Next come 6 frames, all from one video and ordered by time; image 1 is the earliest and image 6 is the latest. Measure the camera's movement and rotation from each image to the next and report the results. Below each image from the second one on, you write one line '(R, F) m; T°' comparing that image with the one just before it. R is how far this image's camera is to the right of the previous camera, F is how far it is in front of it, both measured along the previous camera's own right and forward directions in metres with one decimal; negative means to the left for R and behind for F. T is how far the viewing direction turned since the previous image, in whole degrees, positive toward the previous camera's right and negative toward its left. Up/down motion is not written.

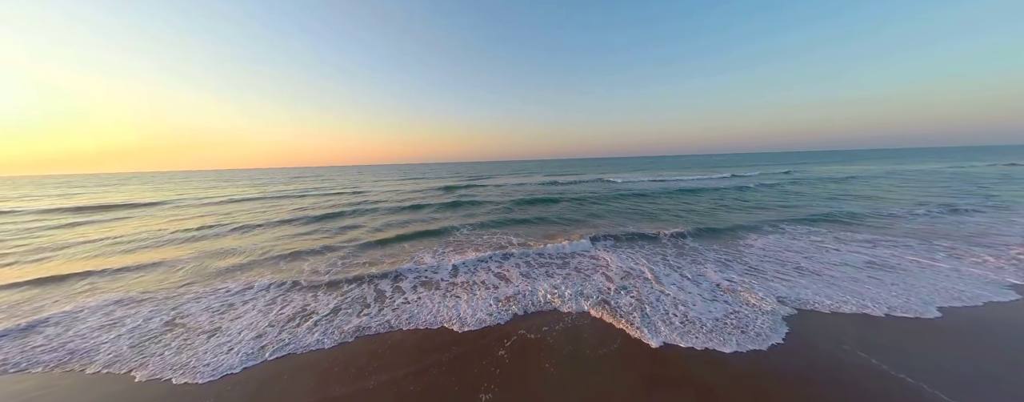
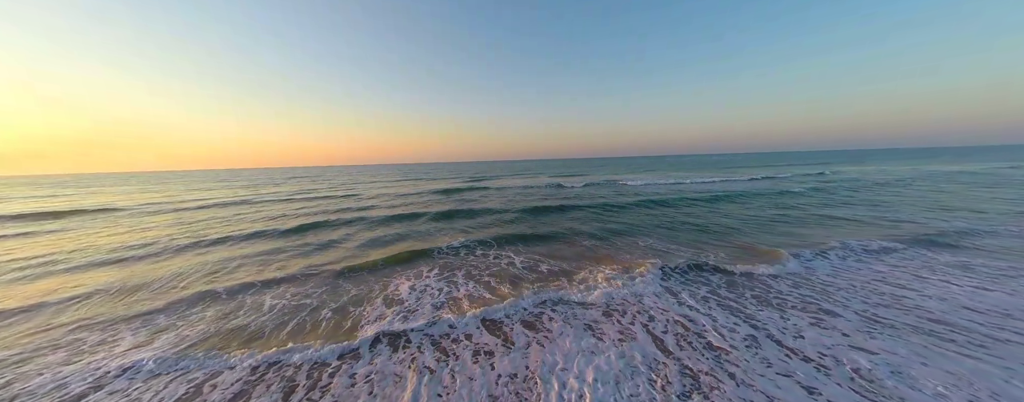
(-0.1, +2.1) m; -1°
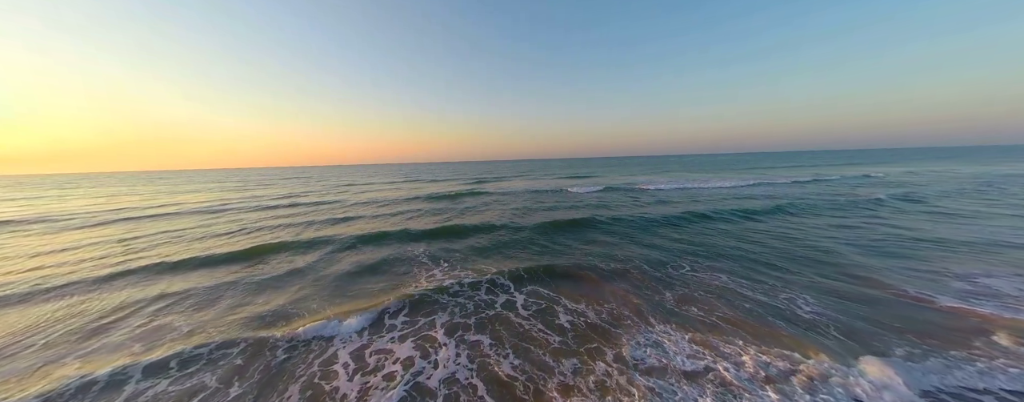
(-0.1, +2.6) m; -1°
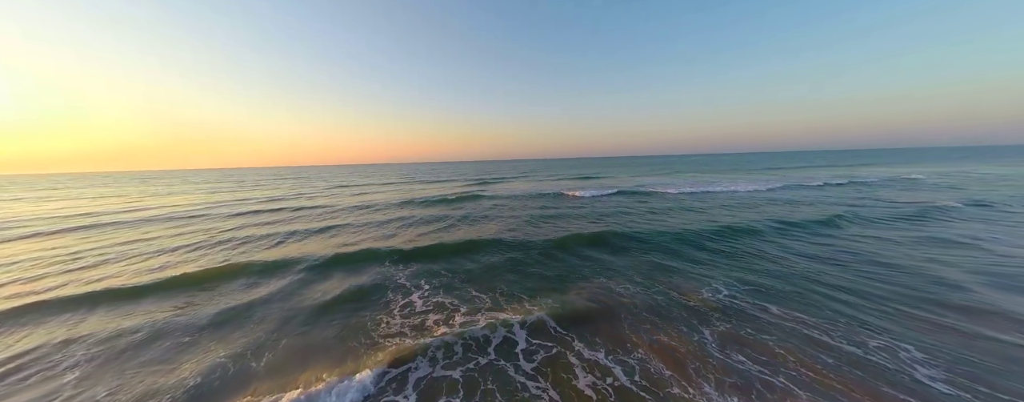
(-0.1, +1.7) m; 0°
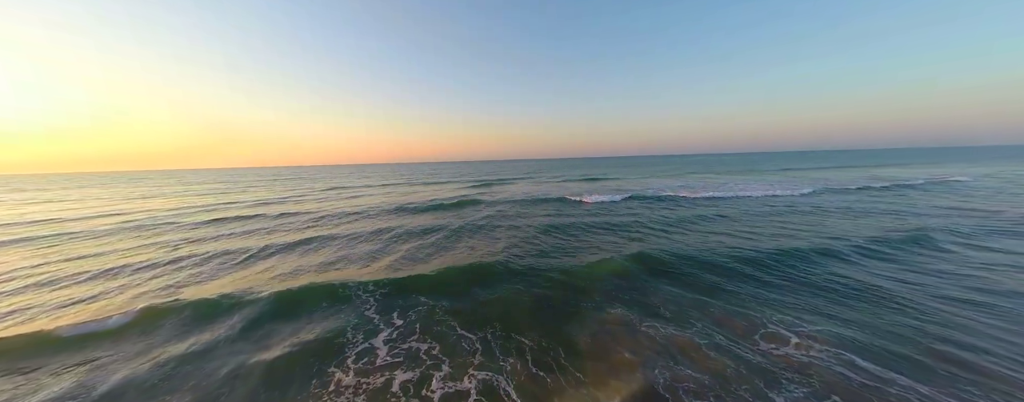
(-0.1, +1.8) m; -1°
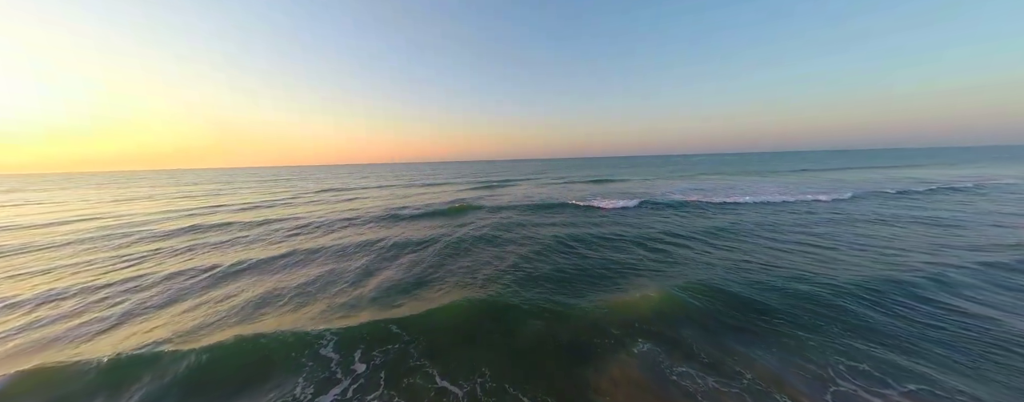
(-0.3, +1.5) m; 0°
